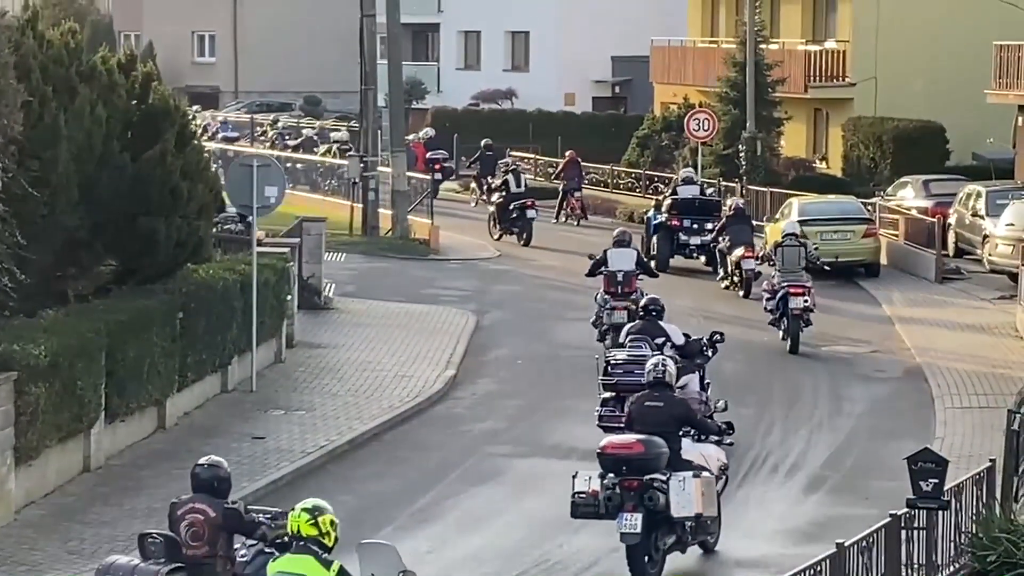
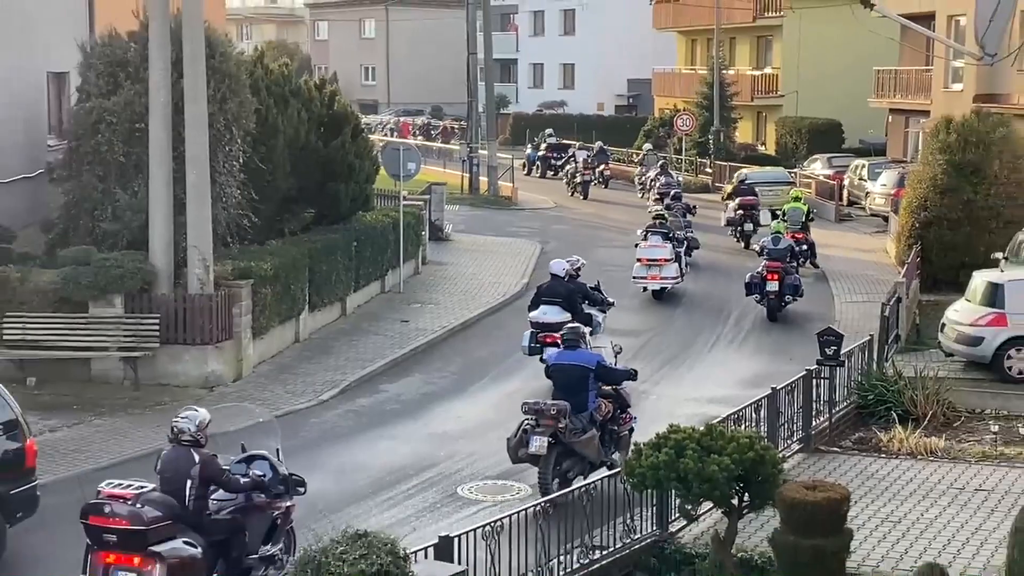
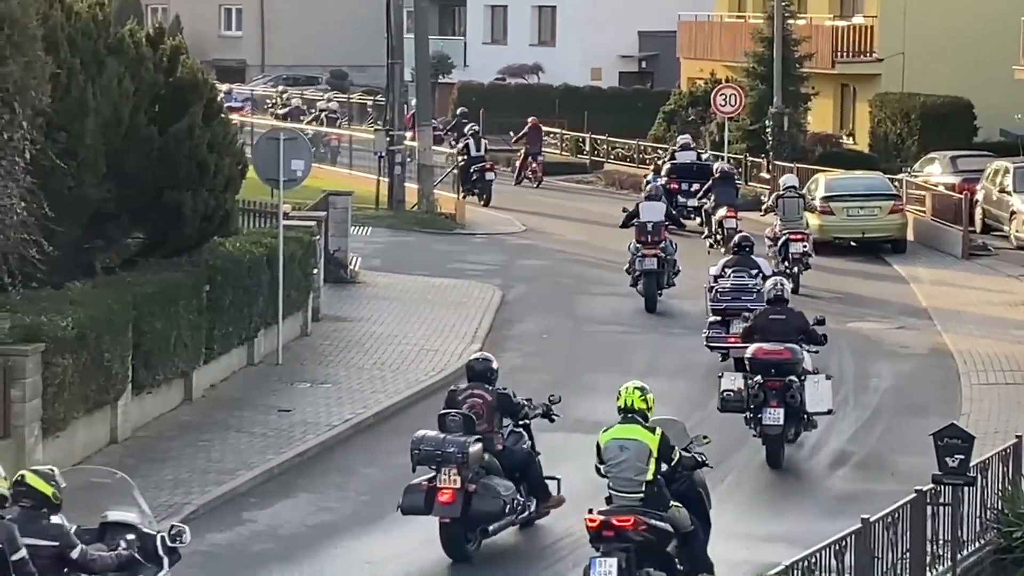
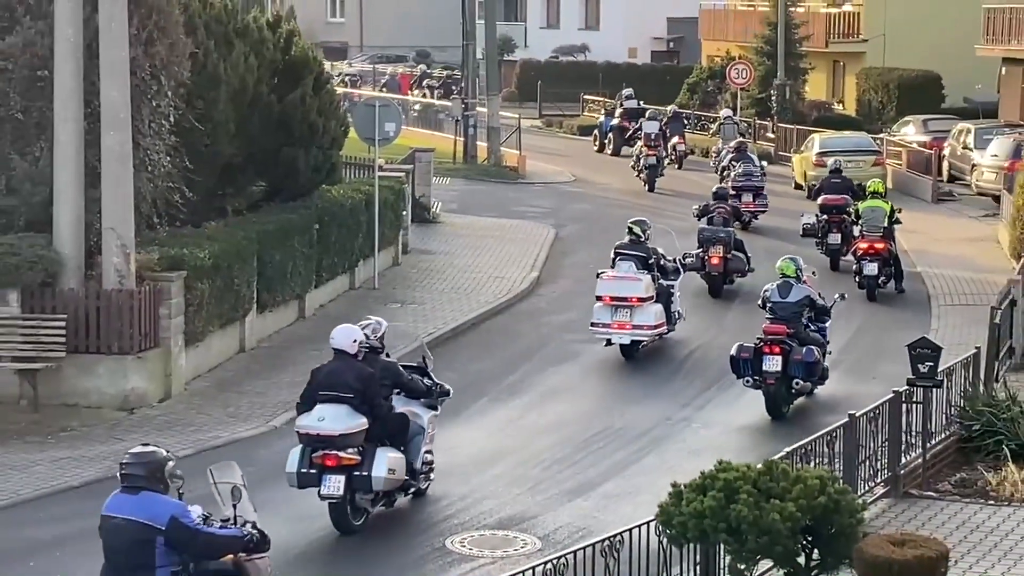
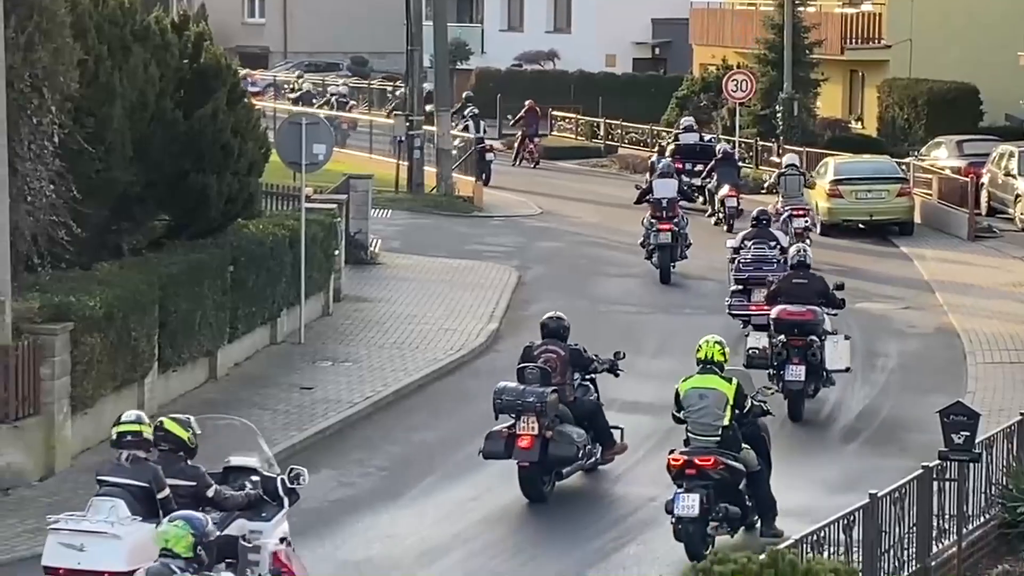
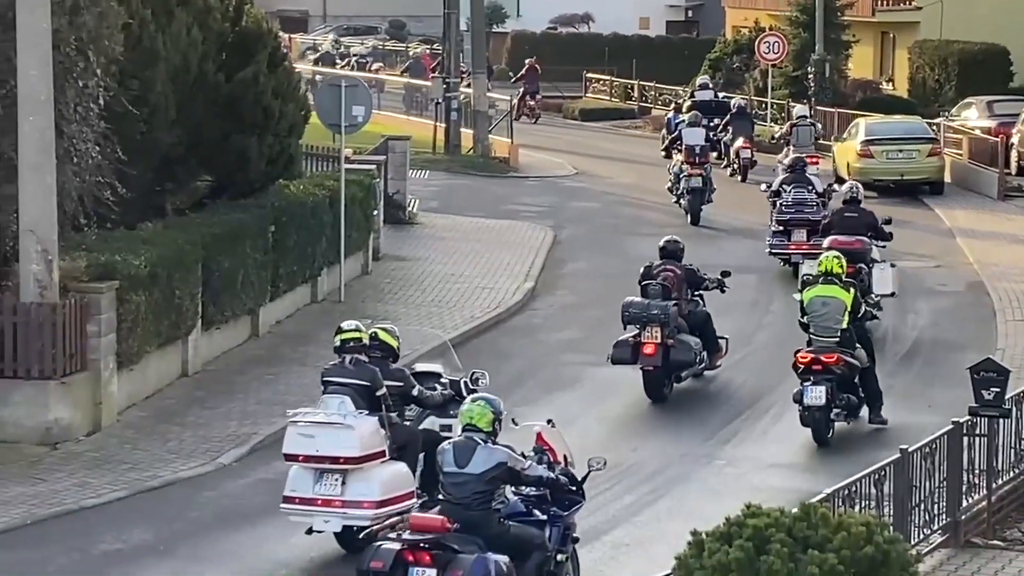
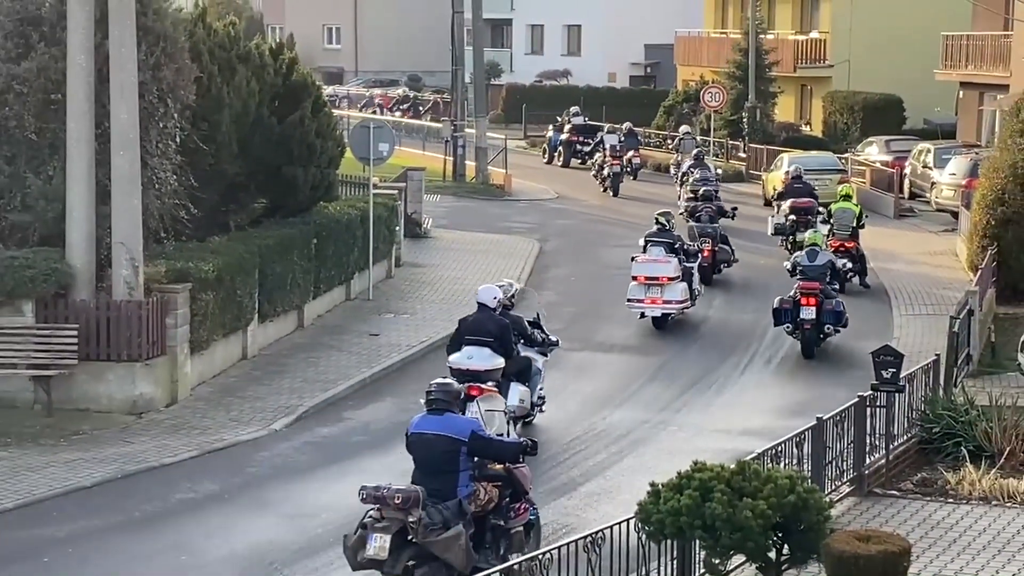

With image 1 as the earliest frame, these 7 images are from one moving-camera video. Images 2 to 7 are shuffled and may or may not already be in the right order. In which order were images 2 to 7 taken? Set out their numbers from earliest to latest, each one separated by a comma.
3, 5, 6, 4, 7, 2
